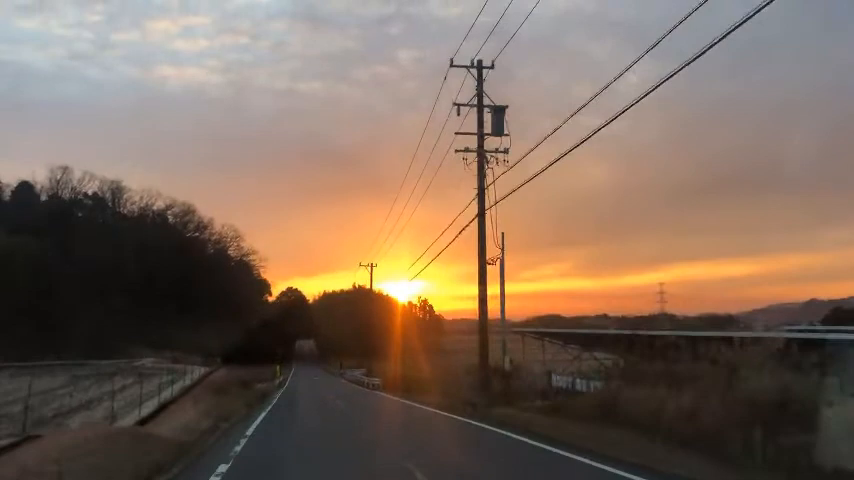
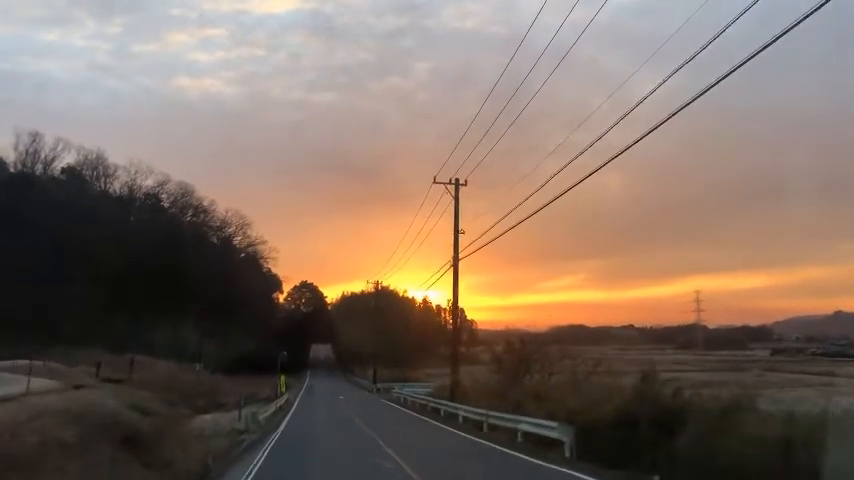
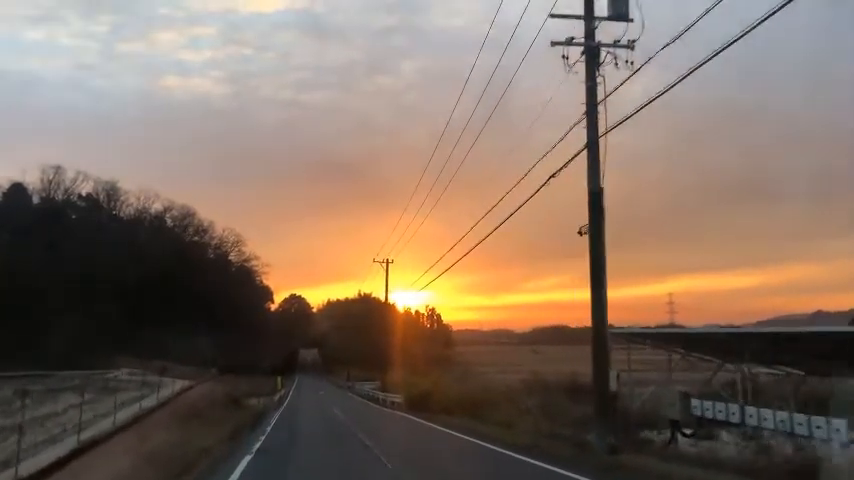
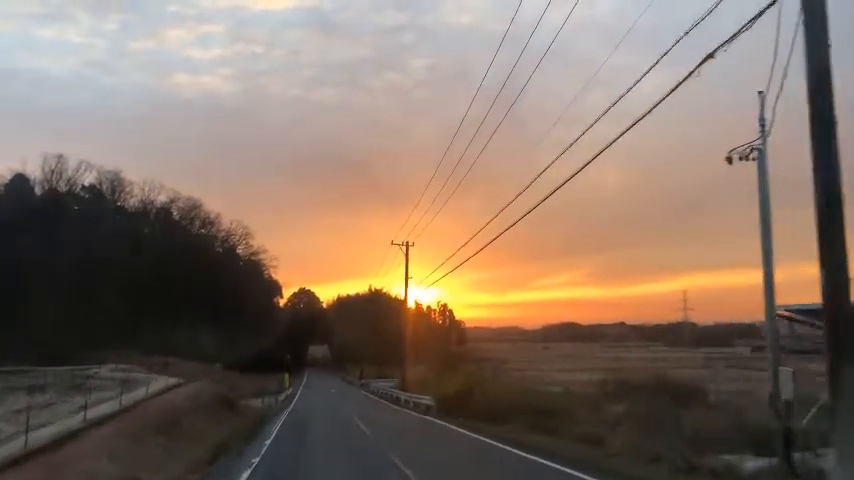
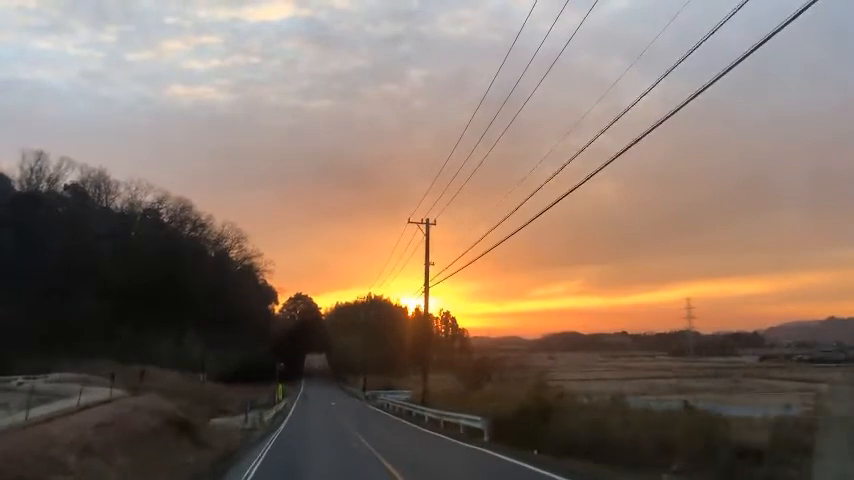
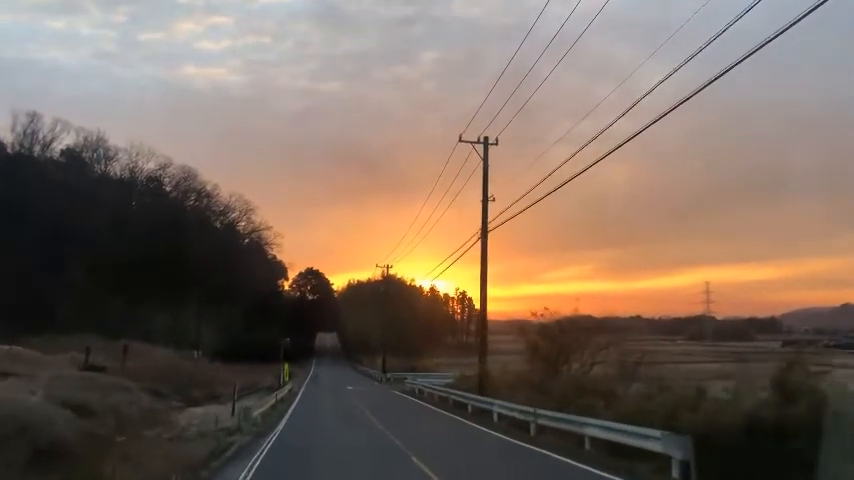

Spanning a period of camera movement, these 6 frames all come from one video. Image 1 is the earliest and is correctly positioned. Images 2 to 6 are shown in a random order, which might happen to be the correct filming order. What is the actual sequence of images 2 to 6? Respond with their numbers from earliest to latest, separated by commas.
3, 4, 5, 2, 6
